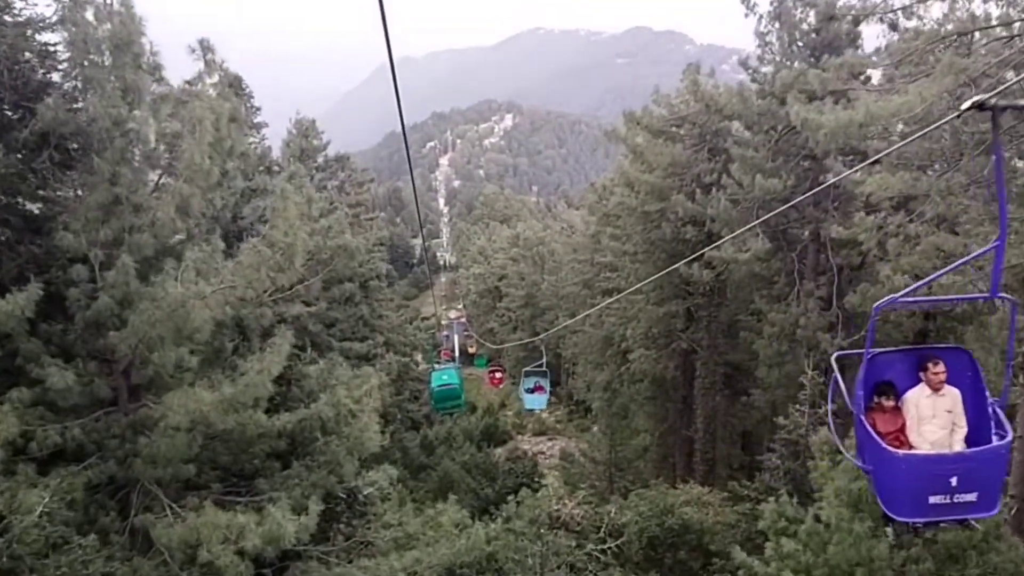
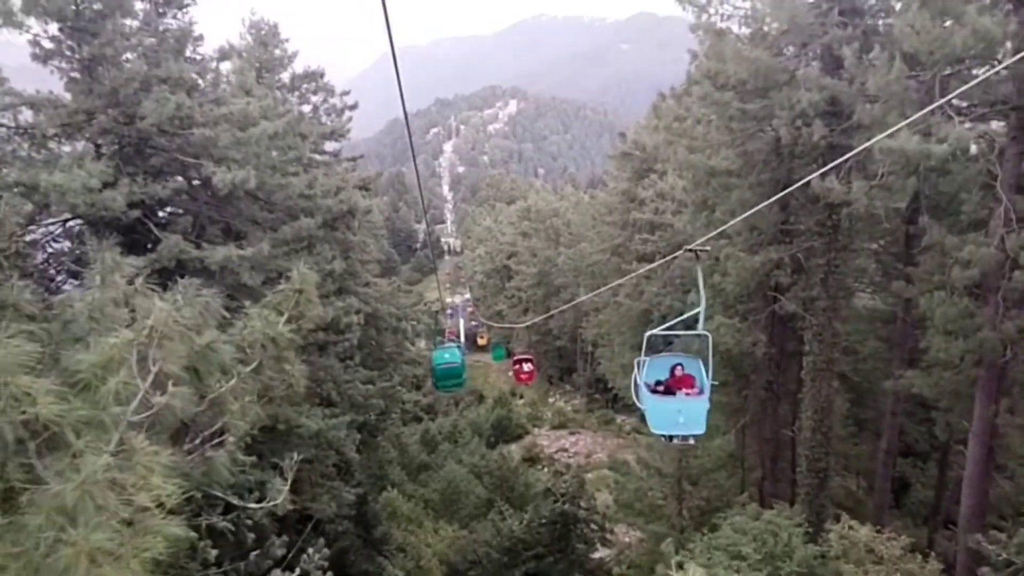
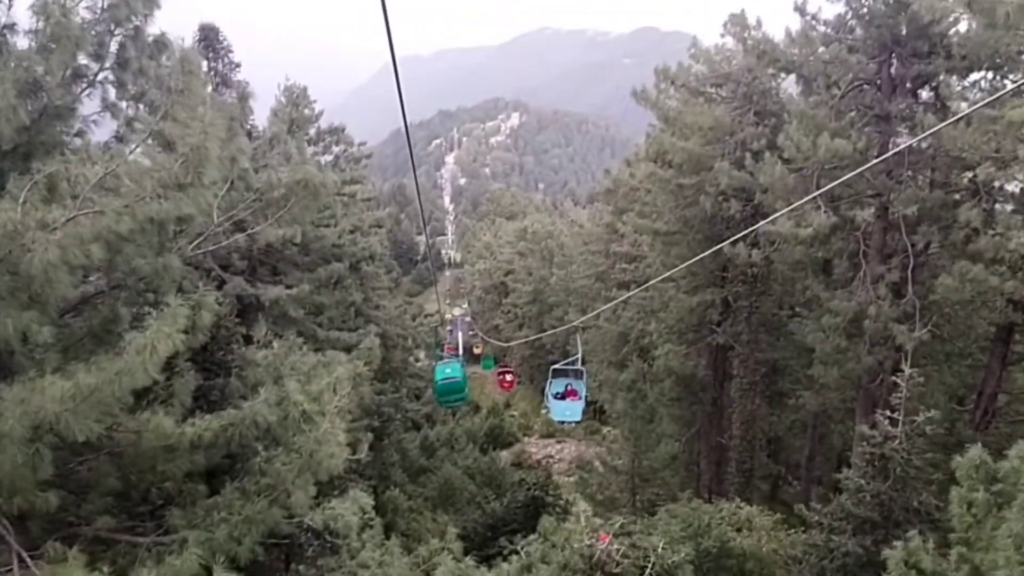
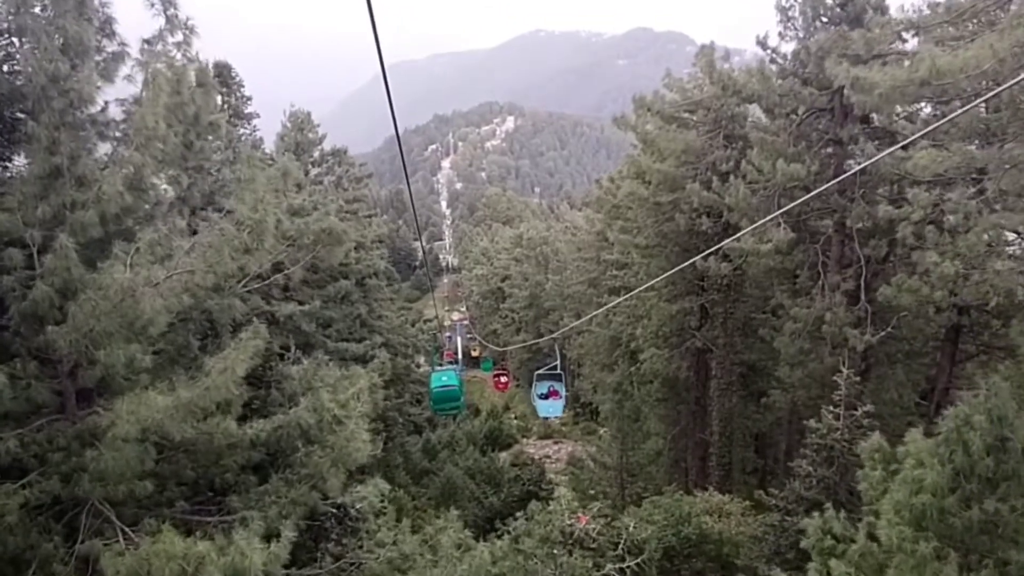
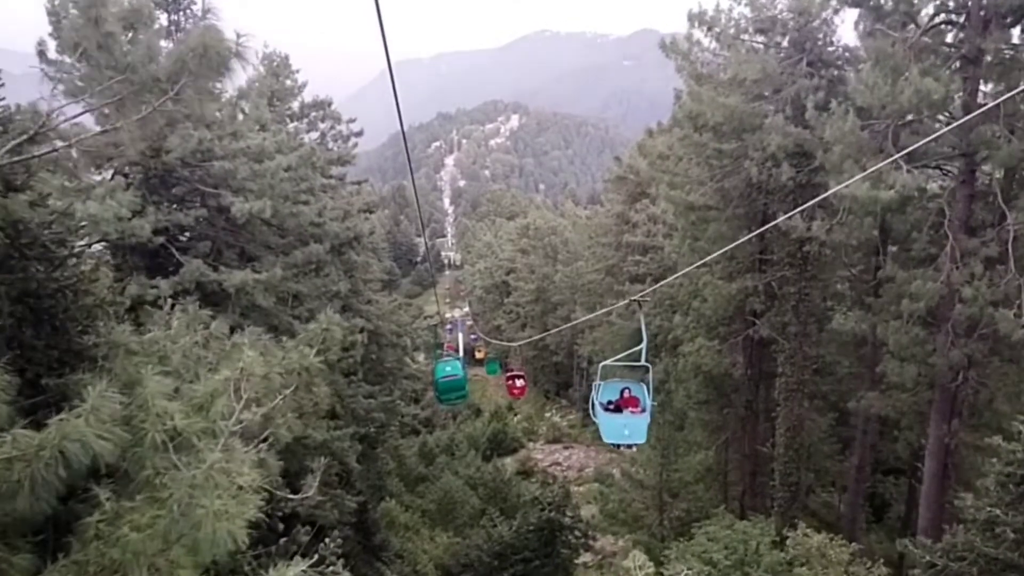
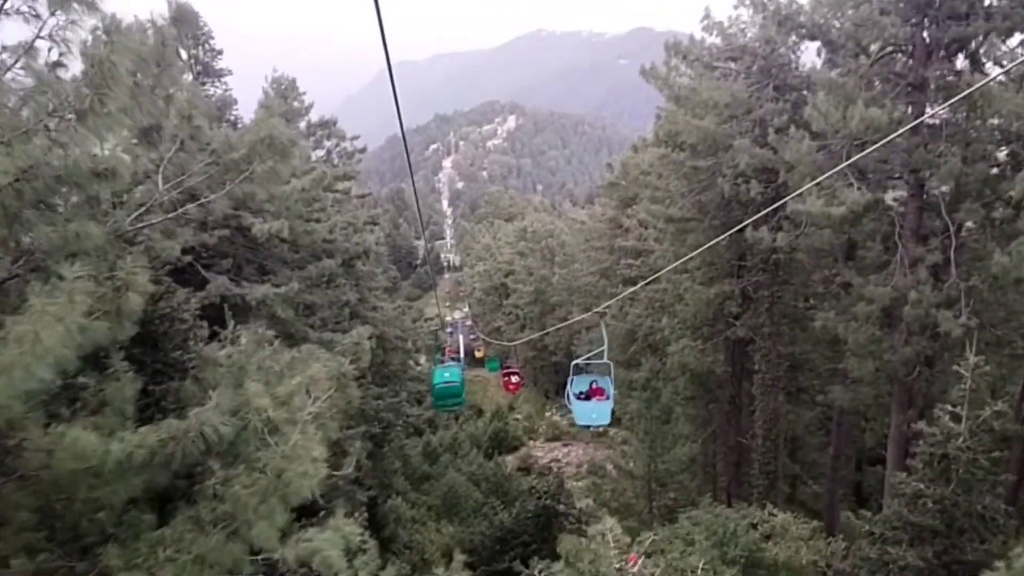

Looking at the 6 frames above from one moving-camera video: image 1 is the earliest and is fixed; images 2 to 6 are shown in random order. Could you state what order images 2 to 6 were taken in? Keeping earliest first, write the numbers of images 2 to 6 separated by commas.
4, 3, 6, 5, 2
